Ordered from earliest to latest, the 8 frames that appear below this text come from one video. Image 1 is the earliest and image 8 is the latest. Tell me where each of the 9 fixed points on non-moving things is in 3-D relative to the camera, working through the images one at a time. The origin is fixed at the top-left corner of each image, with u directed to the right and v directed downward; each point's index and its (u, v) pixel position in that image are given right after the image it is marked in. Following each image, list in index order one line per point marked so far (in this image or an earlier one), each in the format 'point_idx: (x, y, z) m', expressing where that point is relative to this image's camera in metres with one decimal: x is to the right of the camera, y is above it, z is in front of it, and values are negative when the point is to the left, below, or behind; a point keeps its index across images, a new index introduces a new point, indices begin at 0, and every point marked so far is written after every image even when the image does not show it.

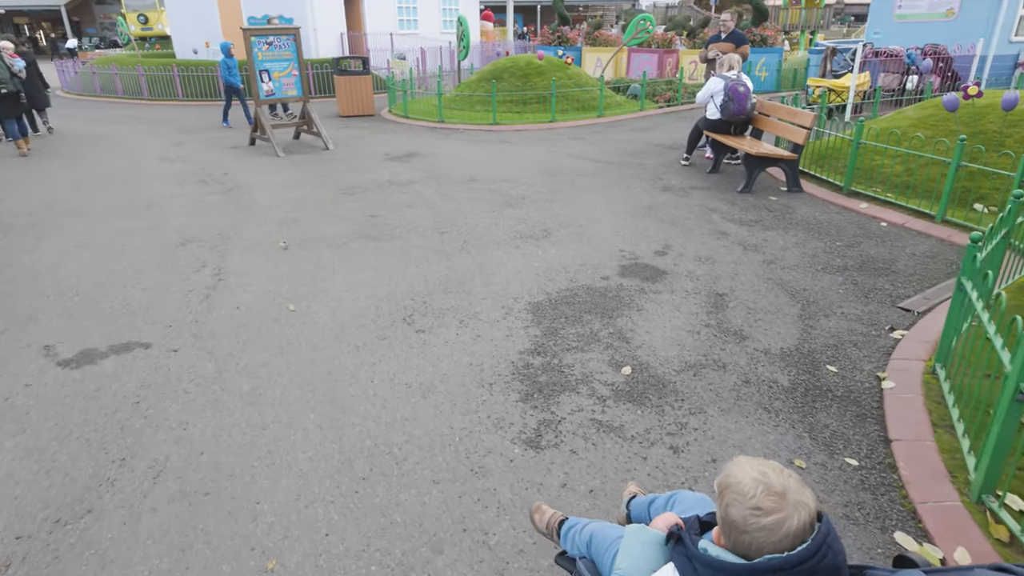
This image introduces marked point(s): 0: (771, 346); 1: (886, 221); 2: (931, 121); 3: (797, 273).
0: (+1.7, -0.4, +3.9) m
1: (+3.8, +0.7, +6.2) m
2: (+5.0, +2.0, +7.4) m
3: (+2.3, +0.1, +5.0) m
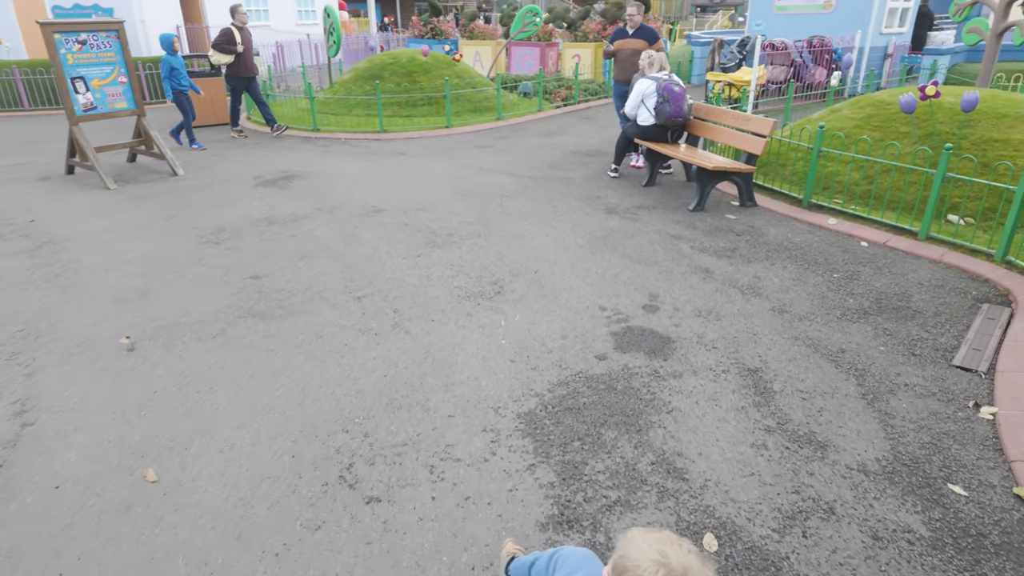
0: (+1.7, -0.8, +2.9) m
1: (+3.2, +0.4, +5.6) m
2: (+4.1, +1.9, +6.9) m
3: (+2.1, -0.2, +4.1) m
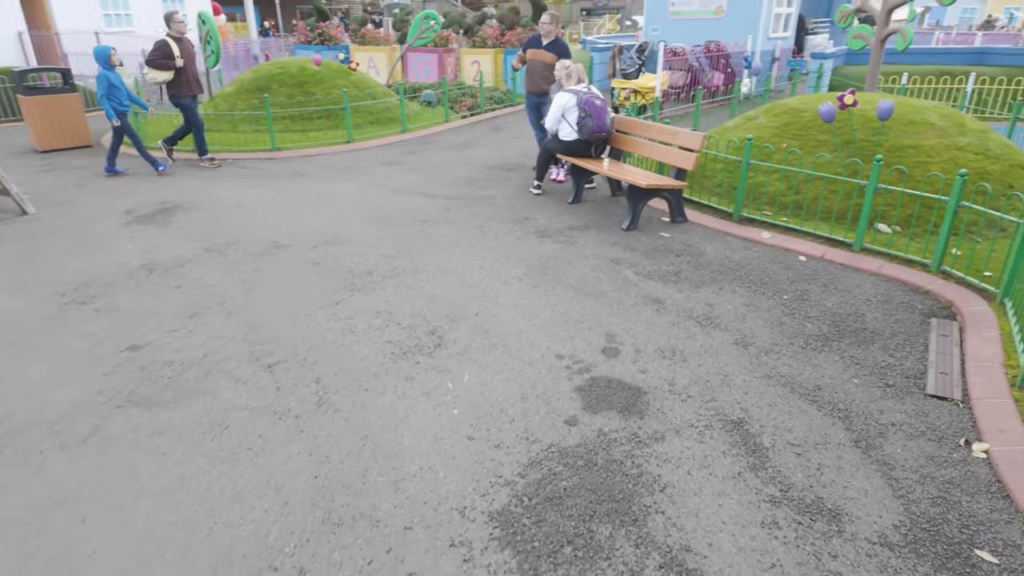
0: (+1.6, -1.0, +2.6) m
1: (+2.6, +0.3, +5.5) m
2: (+3.1, +1.8, +6.9) m
3: (+1.7, -0.4, +3.9) m
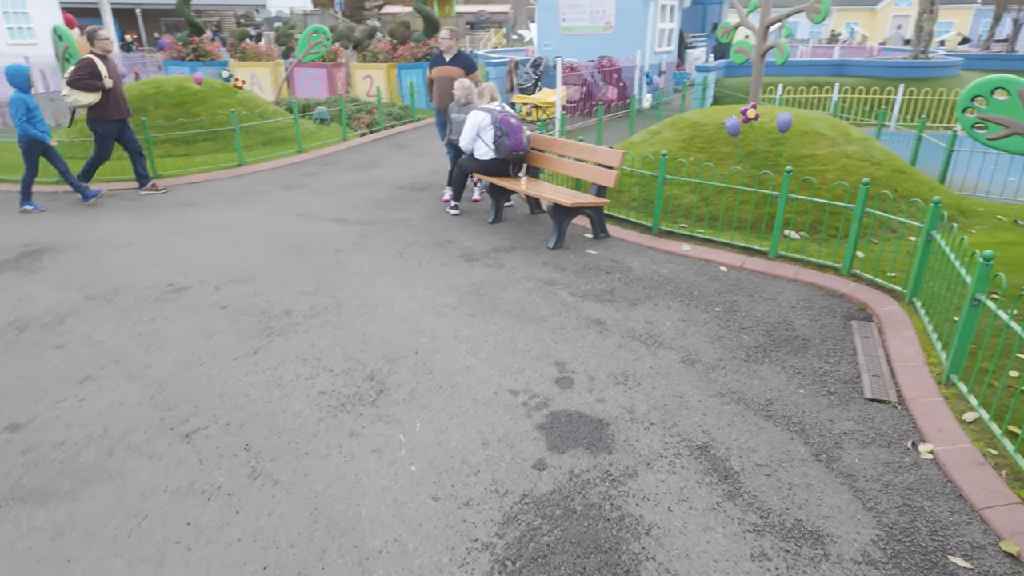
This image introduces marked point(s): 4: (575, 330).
0: (+1.5, -1.1, +2.6) m
1: (+1.9, +0.2, +5.6) m
2: (+2.2, +1.7, +7.2) m
3: (+1.4, -0.5, +3.9) m
4: (+0.5, -0.3, +4.4) m
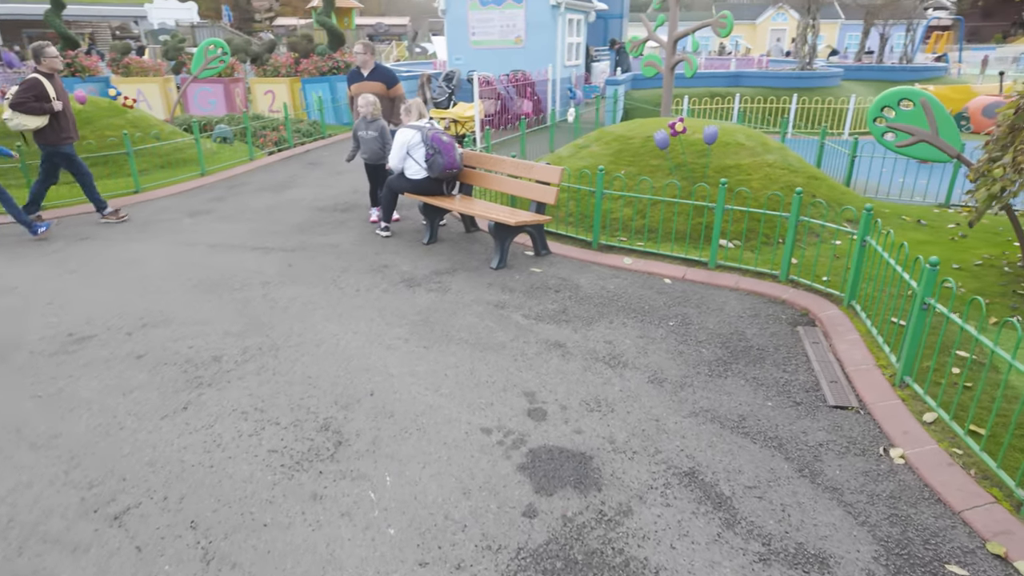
0: (+1.5, -1.2, +2.6) m
1: (+1.4, +0.1, +5.7) m
2: (+1.4, +1.6, +7.2) m
3: (+1.2, -0.6, +3.9) m
4: (+0.2, -0.5, +4.2) m
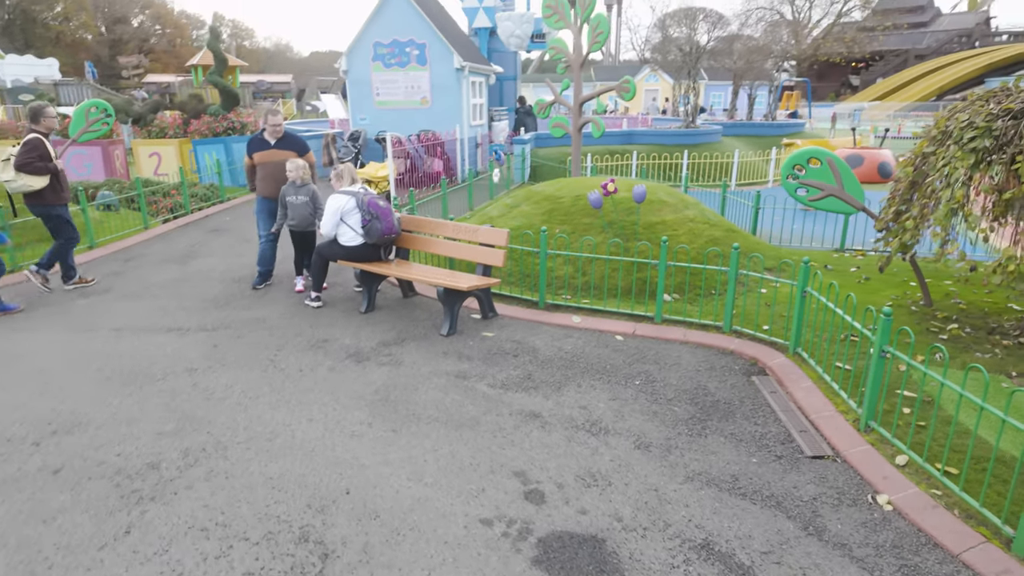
0: (+1.6, -1.4, +2.6) m
1: (+1.0, -0.4, +5.7) m
2: (+0.6, +0.9, +7.4) m
3: (+1.1, -1.0, +3.8) m
4: (0.0, -0.9, +4.1) m
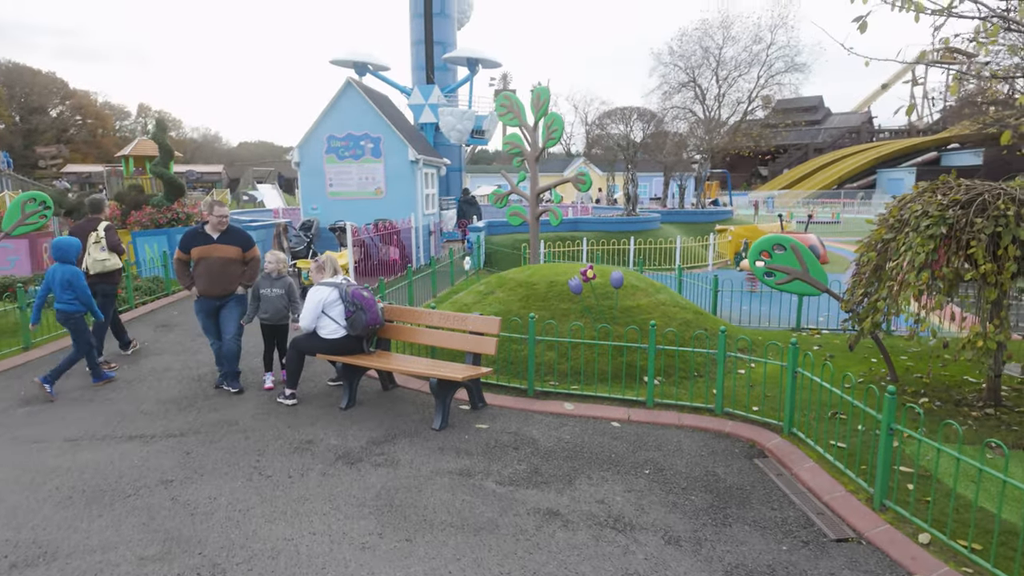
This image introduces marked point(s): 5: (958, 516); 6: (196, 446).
0: (+1.9, -1.8, +2.6) m
1: (+0.9, -1.2, +5.7) m
2: (+0.3, -0.2, +7.4) m
3: (+1.3, -1.5, +3.8) m
4: (+0.2, -1.5, +3.9) m
5: (+2.9, -1.5, +4.0) m
6: (-2.6, -1.3, +5.1) m
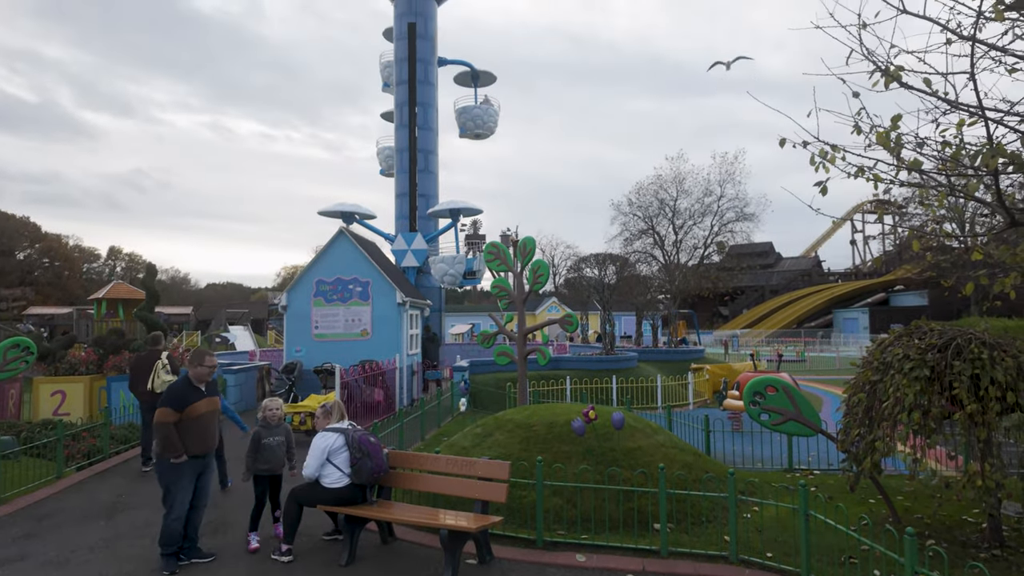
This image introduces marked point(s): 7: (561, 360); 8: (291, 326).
0: (+2.2, -2.4, +2.4) m
1: (+1.0, -2.5, +5.5) m
2: (+0.3, -1.9, +7.4) m
3: (+1.5, -2.4, +3.6) m
4: (+0.4, -2.4, +3.6) m
5: (+3.1, -2.4, +4.0) m
6: (-2.5, -2.5, +4.8) m
7: (+1.4, -2.0, +17.3) m
8: (-5.2, -0.9, +14.5) m
